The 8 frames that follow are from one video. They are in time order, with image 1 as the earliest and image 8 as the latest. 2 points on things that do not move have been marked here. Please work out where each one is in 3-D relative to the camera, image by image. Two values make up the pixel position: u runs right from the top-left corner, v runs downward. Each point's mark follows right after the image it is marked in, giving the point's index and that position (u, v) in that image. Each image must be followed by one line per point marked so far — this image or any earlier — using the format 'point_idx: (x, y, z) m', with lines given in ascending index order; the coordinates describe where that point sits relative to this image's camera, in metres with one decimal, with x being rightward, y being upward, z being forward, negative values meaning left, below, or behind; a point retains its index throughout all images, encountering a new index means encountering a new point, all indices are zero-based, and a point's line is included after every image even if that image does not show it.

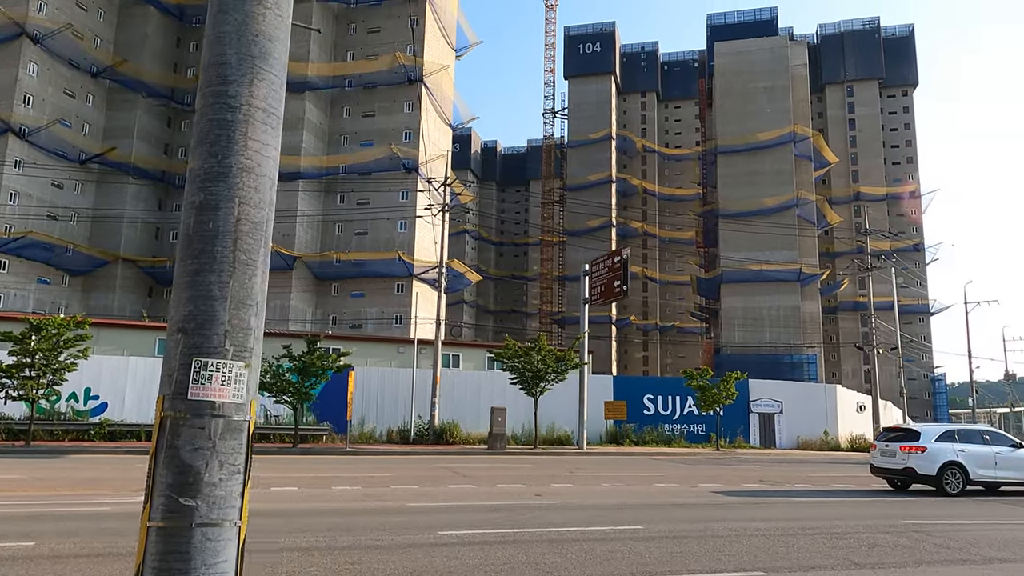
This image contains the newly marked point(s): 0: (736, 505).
0: (+4.6, -4.5, +15.6) m
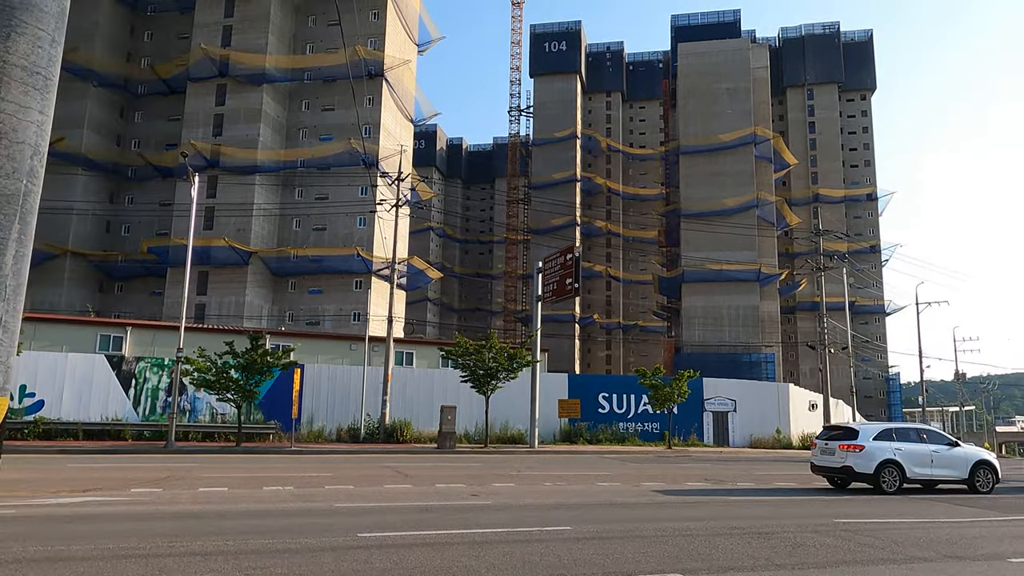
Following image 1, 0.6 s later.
0: (+3.3, -4.4, +15.5) m
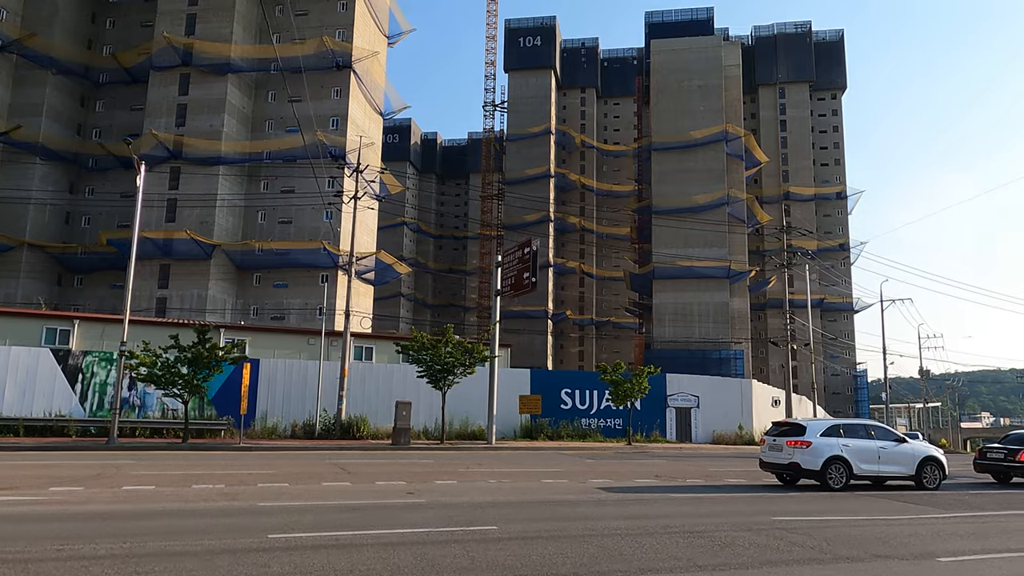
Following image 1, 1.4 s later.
0: (+2.0, -4.3, +15.2) m
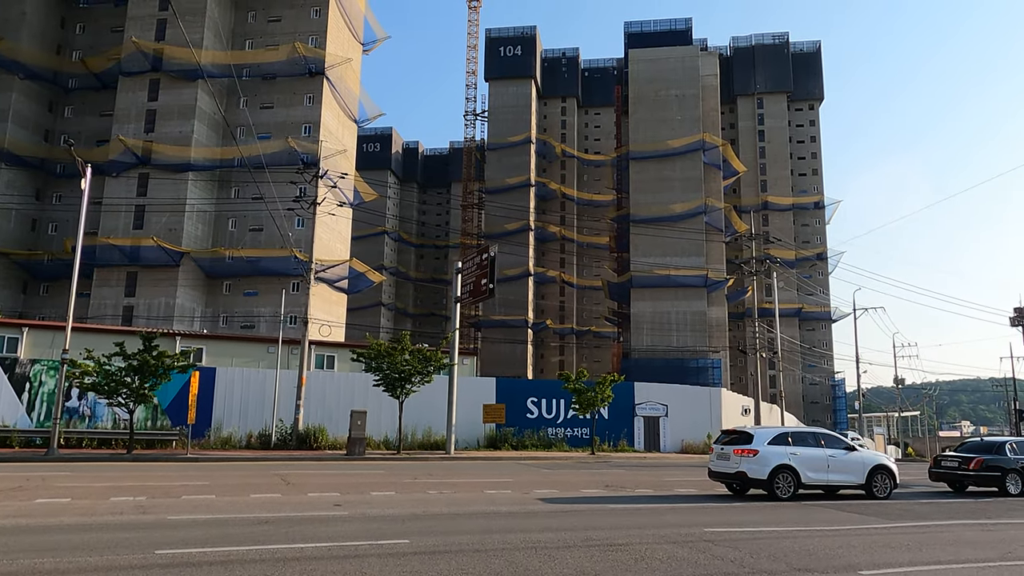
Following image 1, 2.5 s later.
0: (+0.7, -4.3, +14.6) m
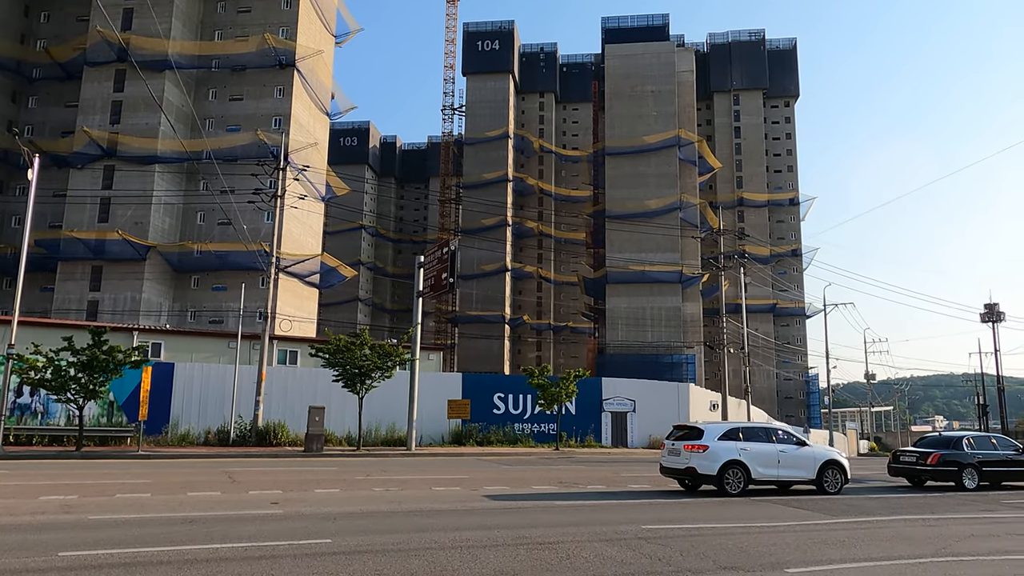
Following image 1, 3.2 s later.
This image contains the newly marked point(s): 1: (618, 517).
0: (-0.5, -4.2, +14.4) m
1: (+2.0, -4.1, +13.7) m
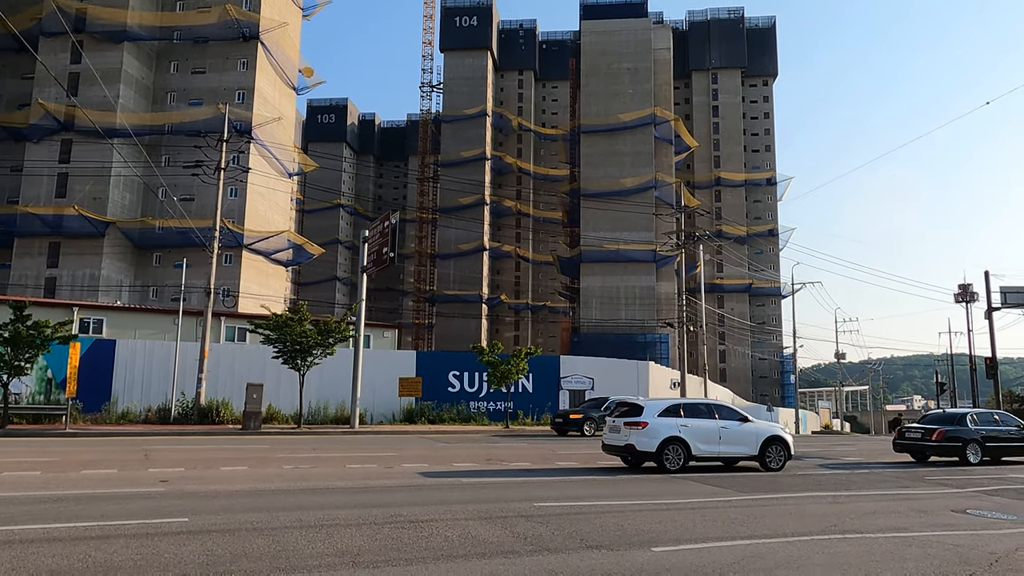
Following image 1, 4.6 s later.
0: (-2.3, -3.7, +13.9) m
1: (+0.1, -3.6, +13.3) m
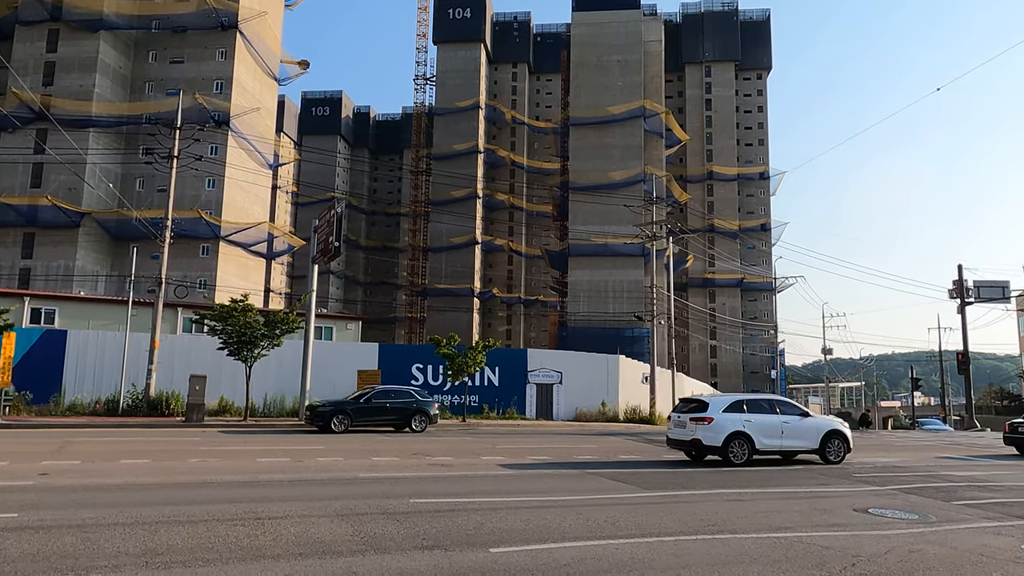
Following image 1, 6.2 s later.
0: (-4.2, -3.4, +13.3) m
1: (-1.7, -3.4, +12.7) m
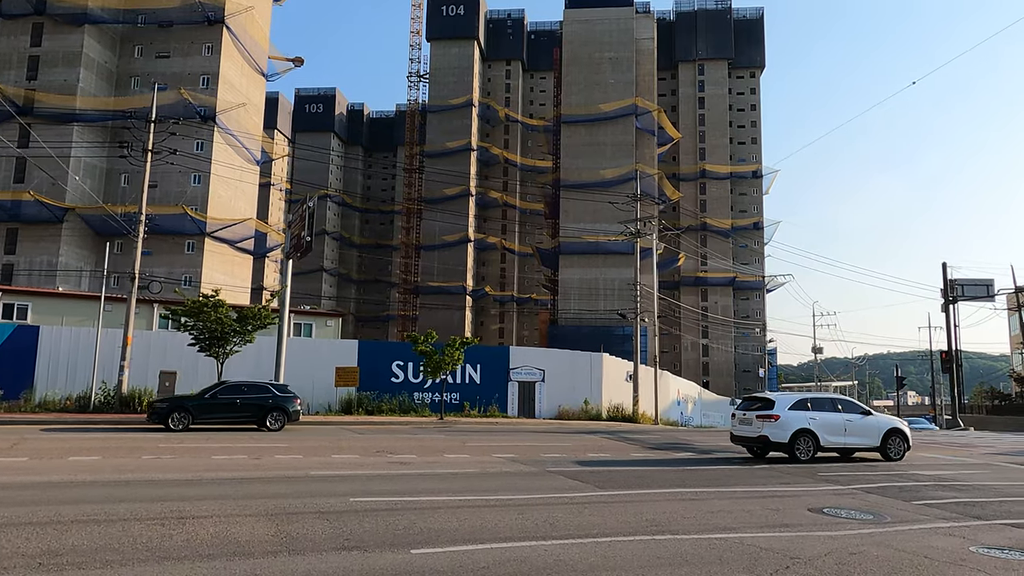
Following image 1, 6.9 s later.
0: (-5.0, -3.3, +12.9) m
1: (-2.6, -3.2, +12.4) m
